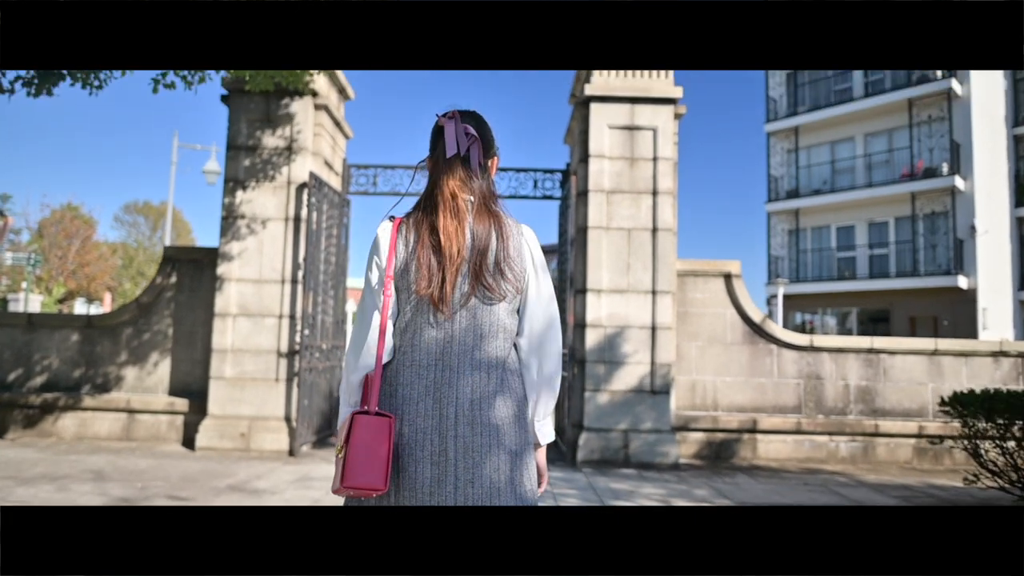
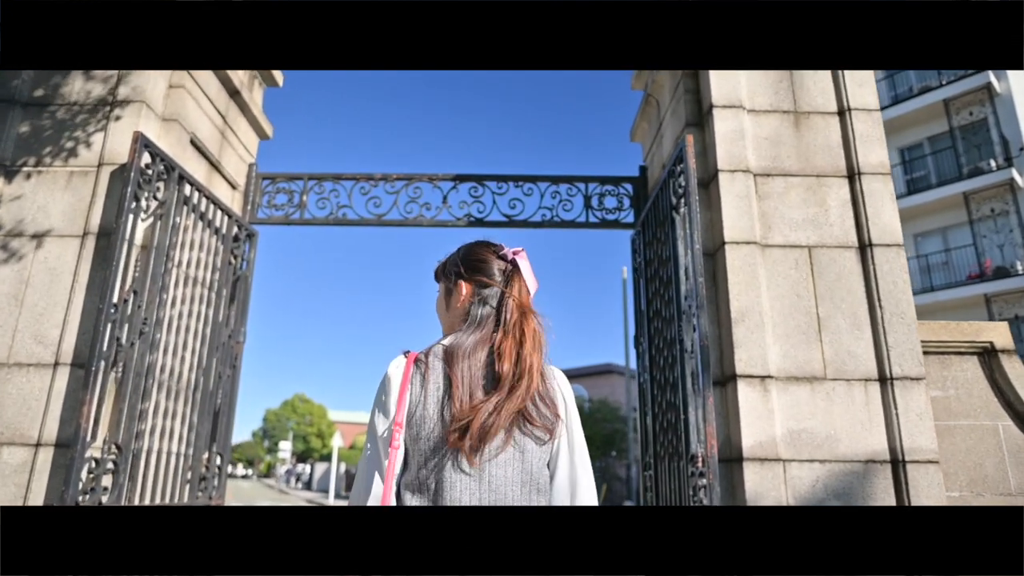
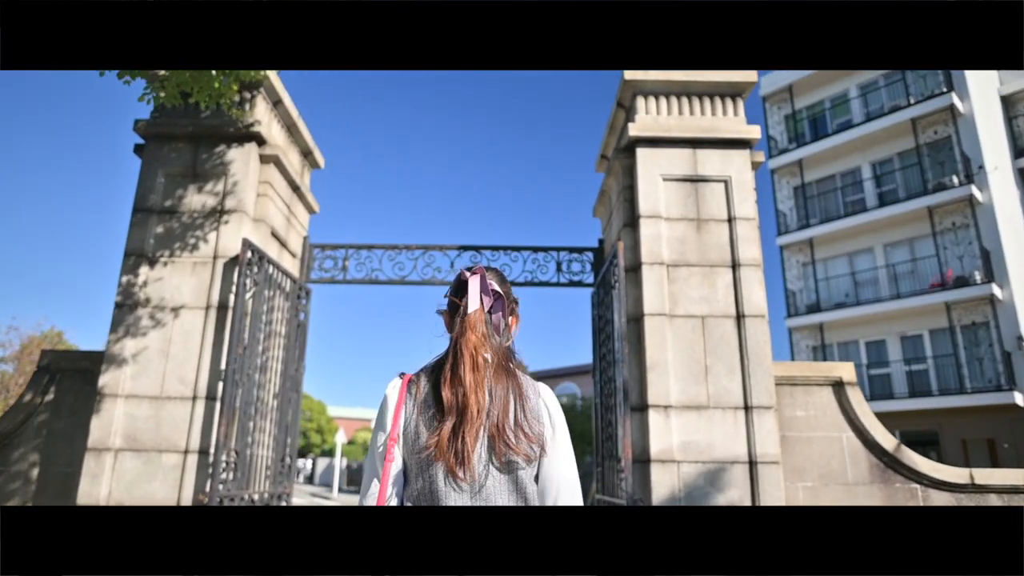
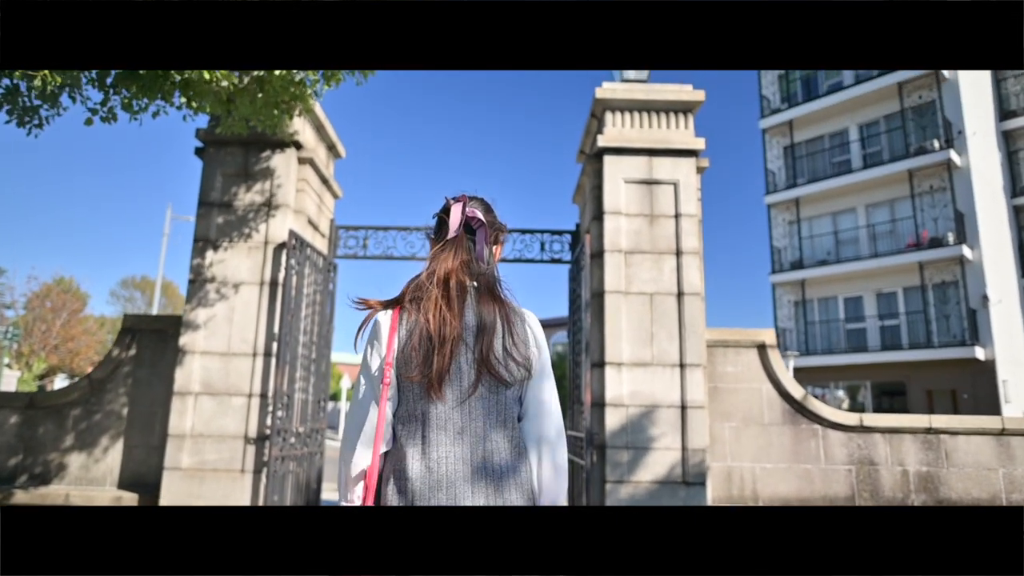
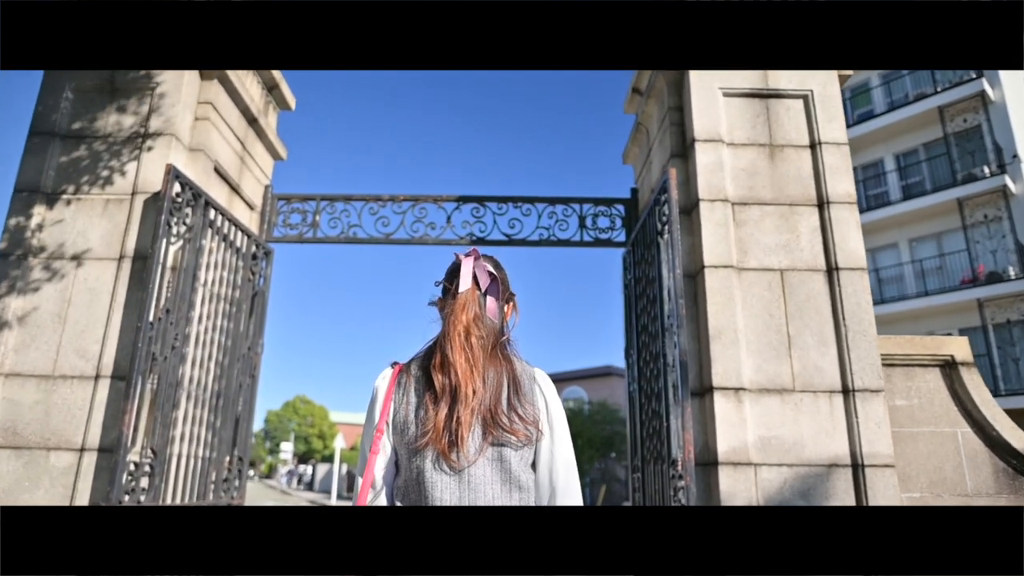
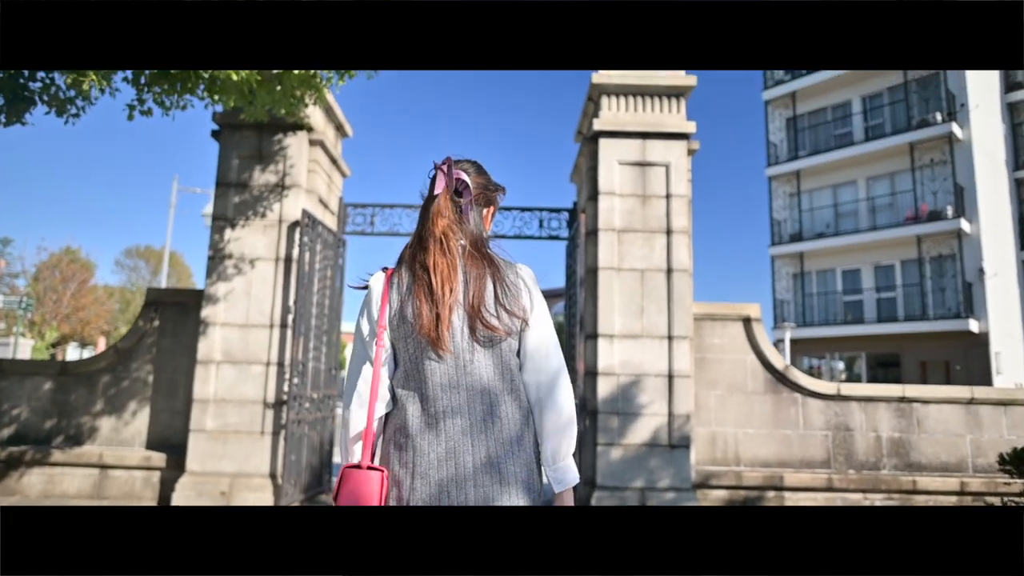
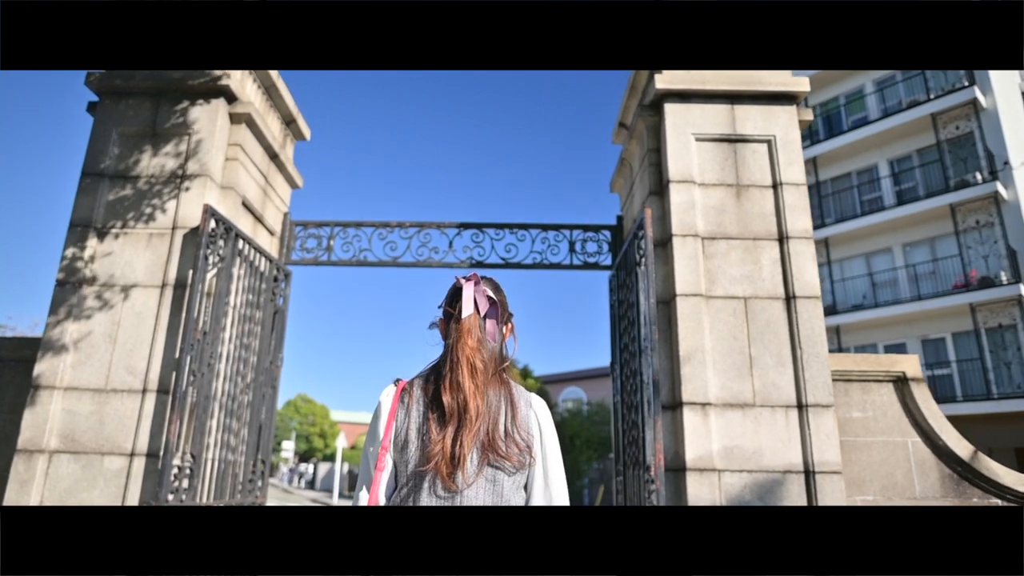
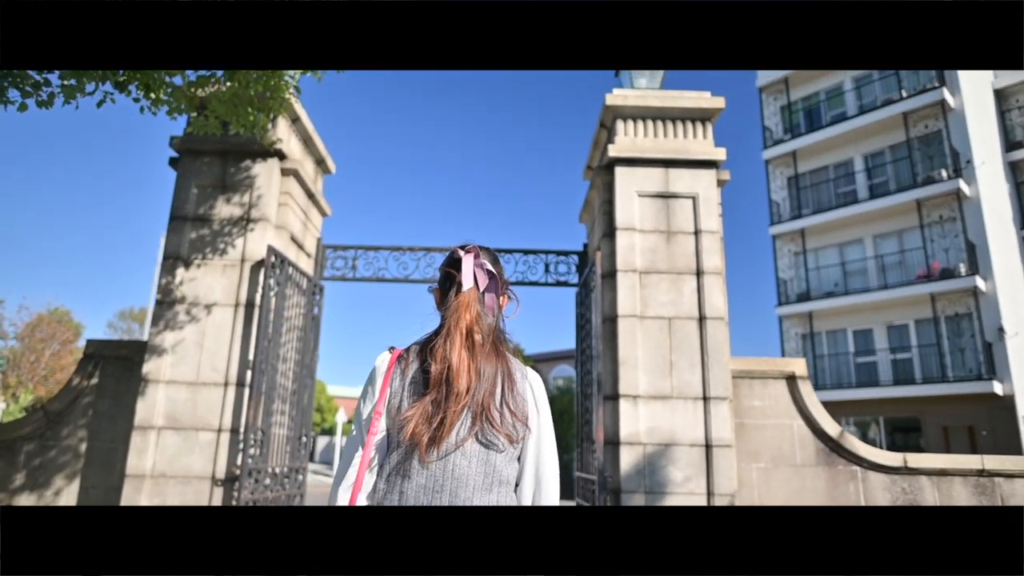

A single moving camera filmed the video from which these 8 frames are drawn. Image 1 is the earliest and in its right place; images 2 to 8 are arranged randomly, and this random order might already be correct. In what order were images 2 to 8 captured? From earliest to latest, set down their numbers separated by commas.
6, 4, 8, 3, 7, 5, 2
